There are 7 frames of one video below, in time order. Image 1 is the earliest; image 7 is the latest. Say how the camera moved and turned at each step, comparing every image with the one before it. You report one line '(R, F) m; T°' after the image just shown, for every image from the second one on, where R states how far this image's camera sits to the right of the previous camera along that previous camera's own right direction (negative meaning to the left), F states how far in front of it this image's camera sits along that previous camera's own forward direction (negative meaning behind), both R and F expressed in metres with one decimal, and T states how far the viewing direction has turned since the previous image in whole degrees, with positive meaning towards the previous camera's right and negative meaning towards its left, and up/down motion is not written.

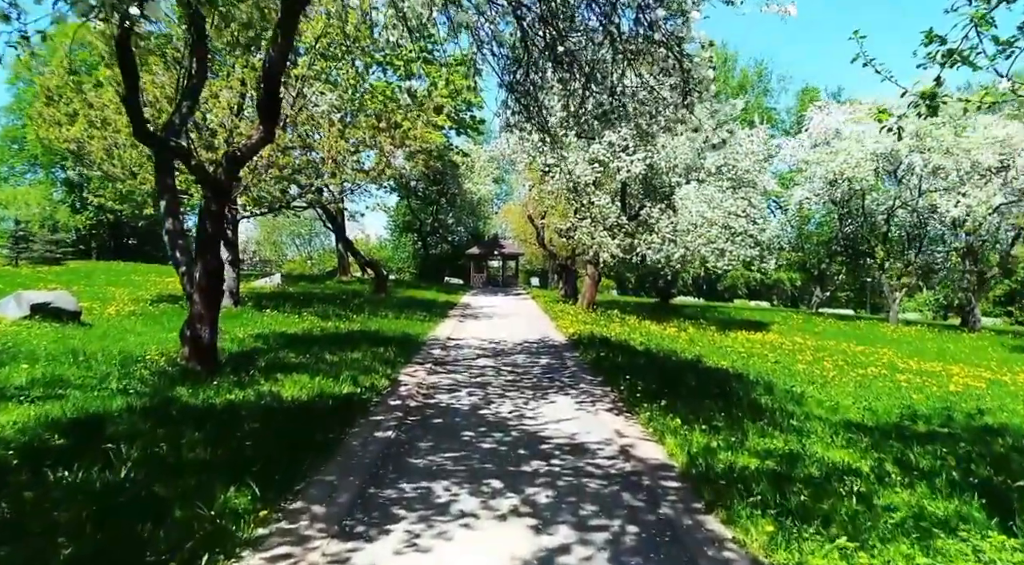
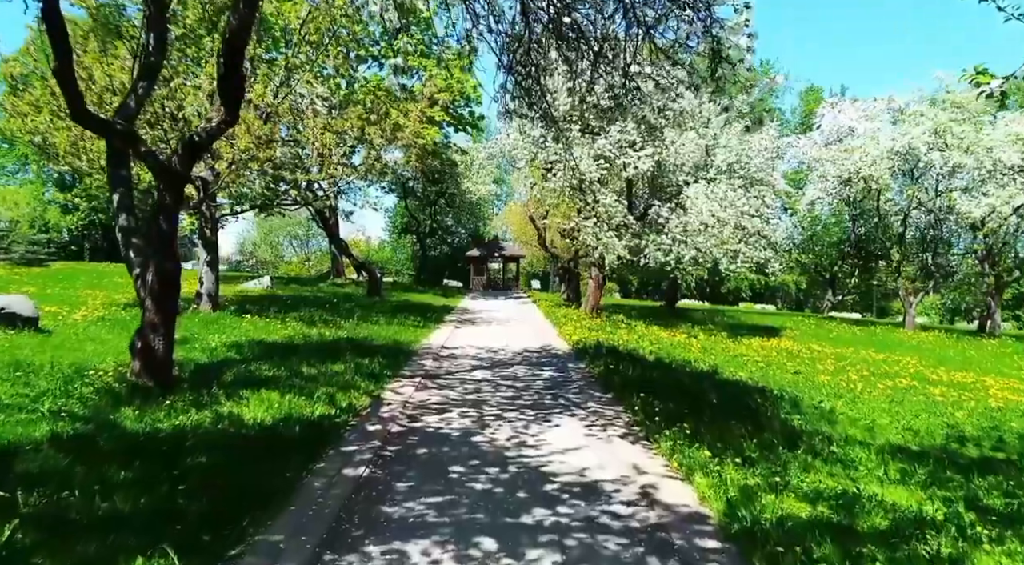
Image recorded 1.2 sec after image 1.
(0.0, +1.2) m; 0°
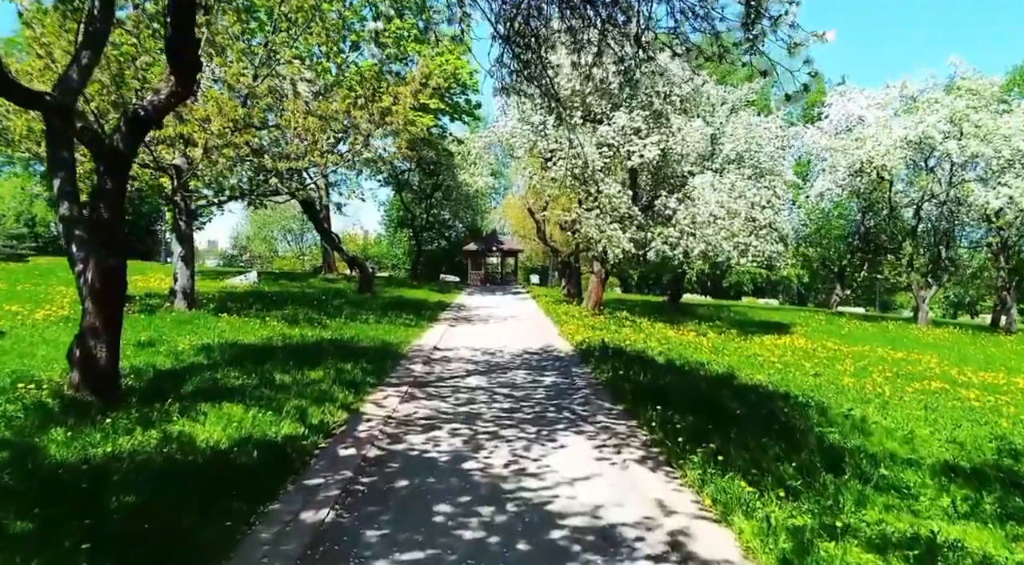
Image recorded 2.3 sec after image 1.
(0.0, +1.1) m; 0°
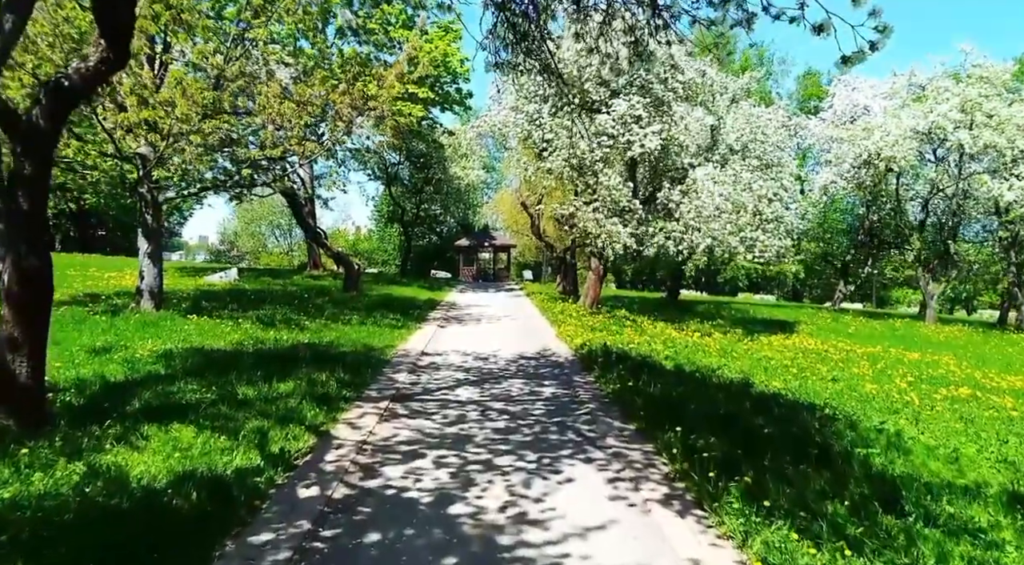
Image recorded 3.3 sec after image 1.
(0.0, +1.1) m; +1°
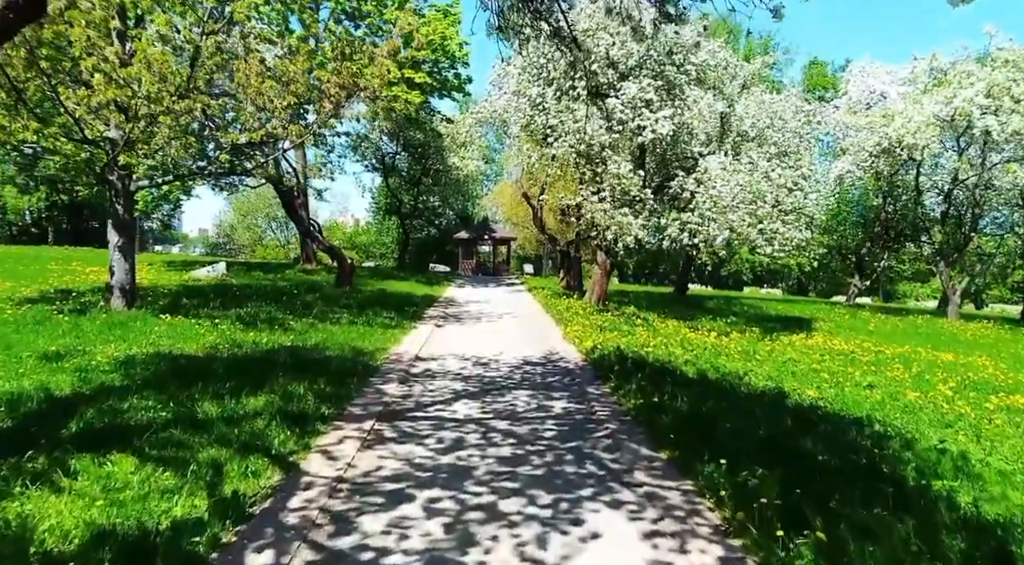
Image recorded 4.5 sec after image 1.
(-0.1, +1.2) m; 0°
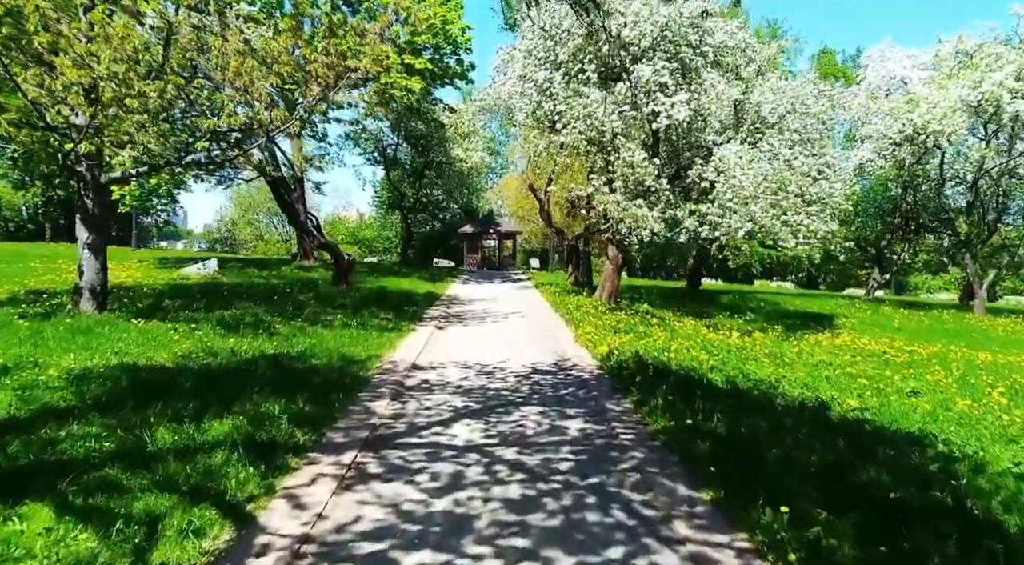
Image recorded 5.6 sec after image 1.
(0.0, +1.1) m; 0°
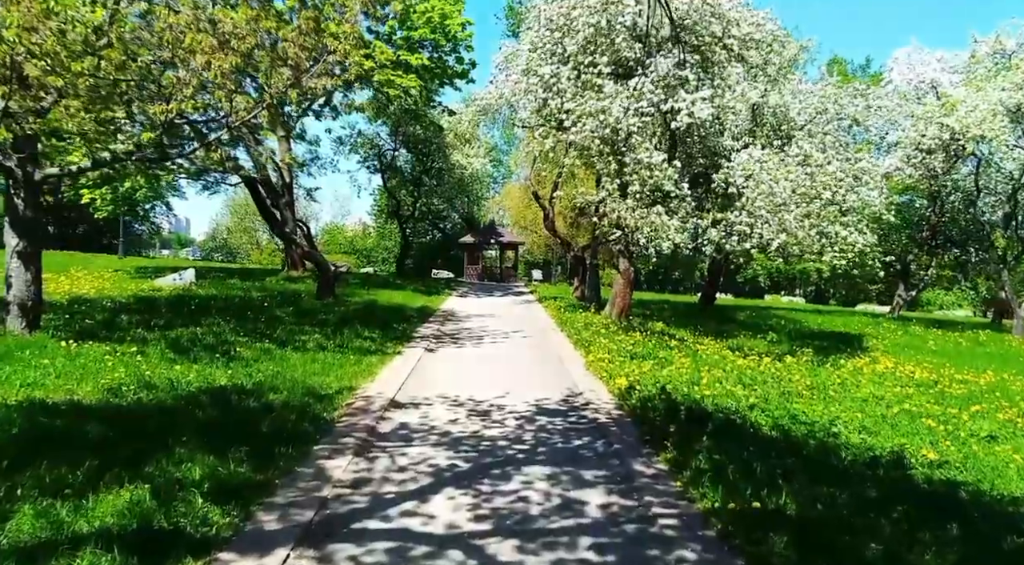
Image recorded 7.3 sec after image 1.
(0.0, +1.7) m; 0°
